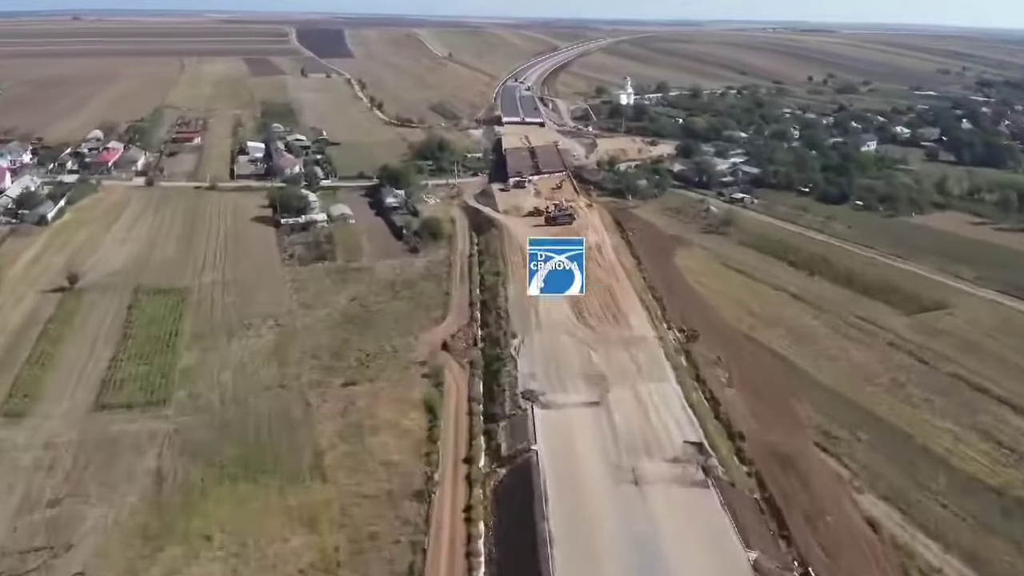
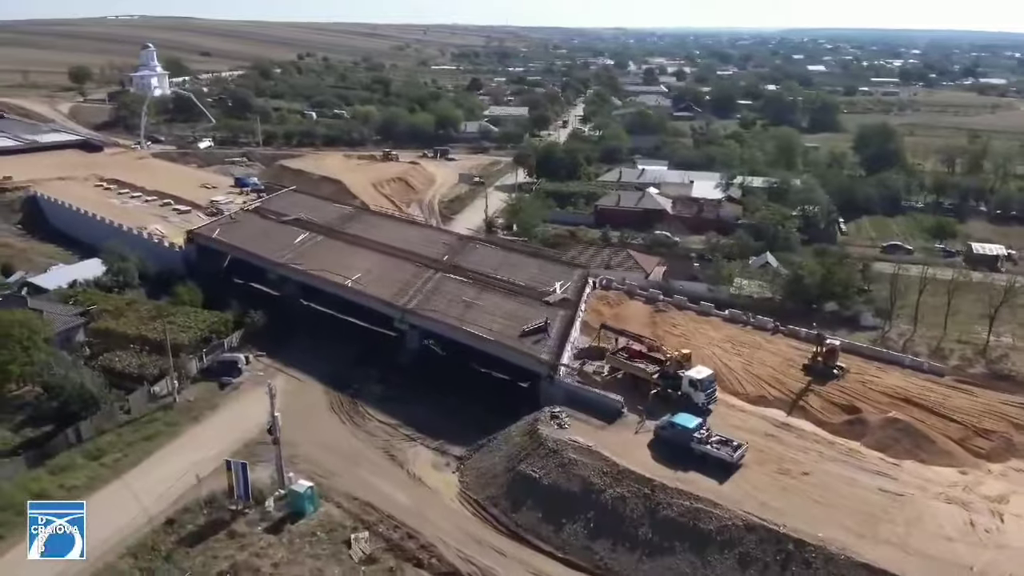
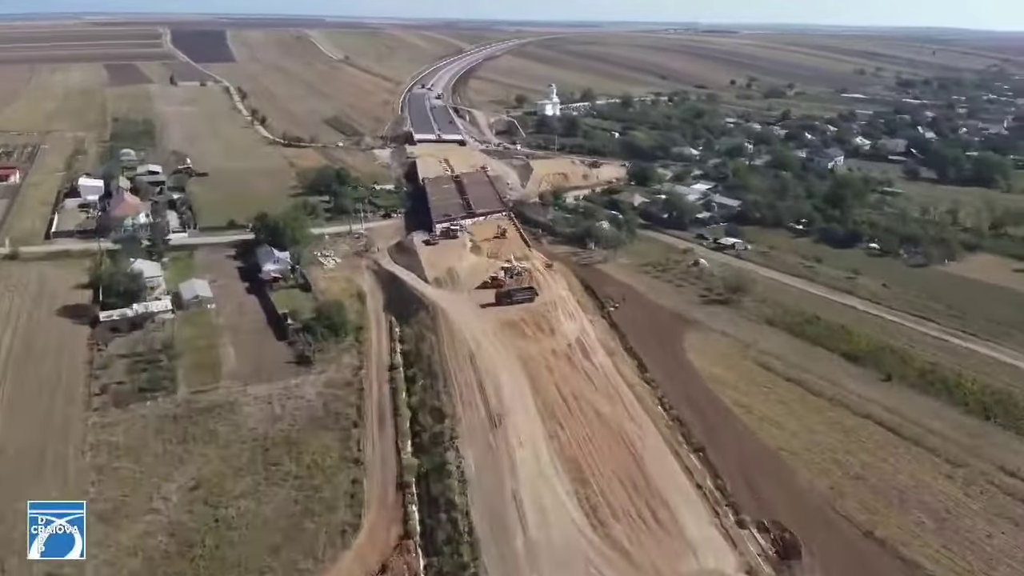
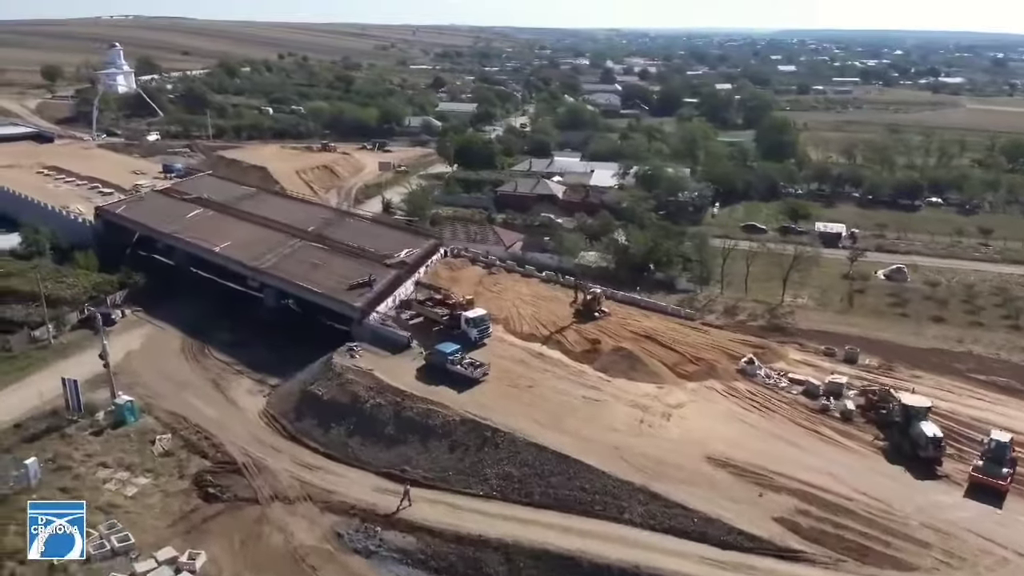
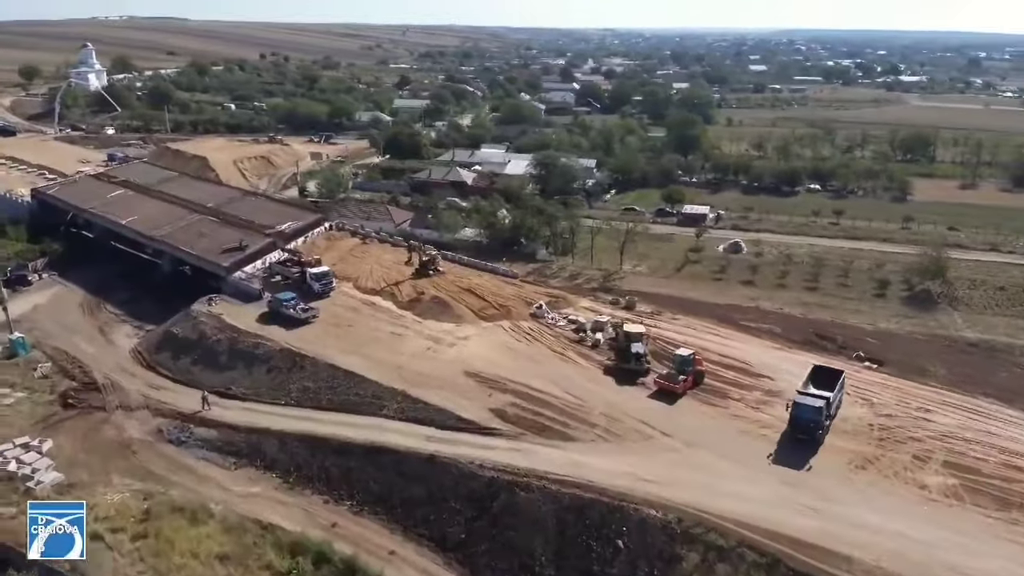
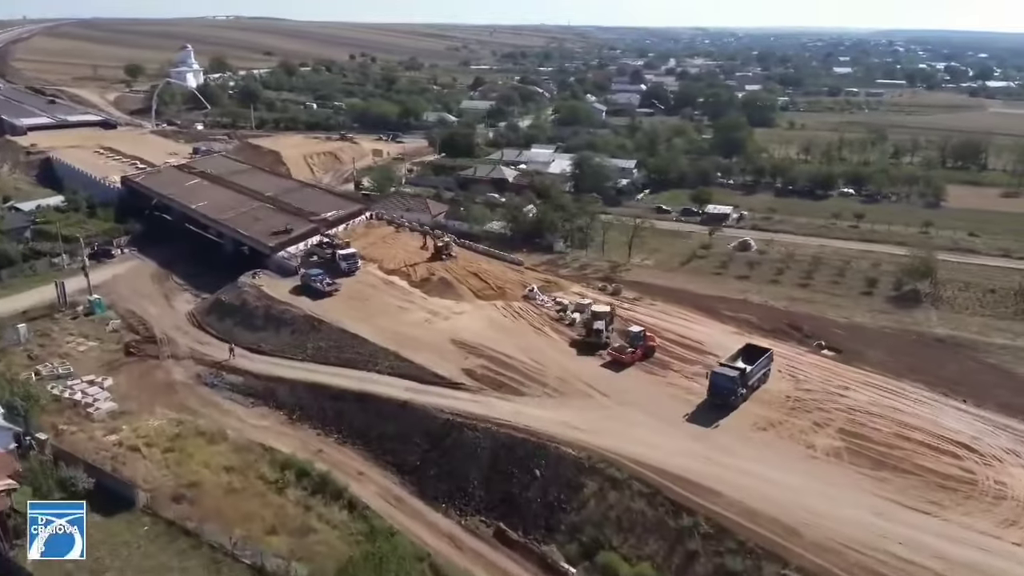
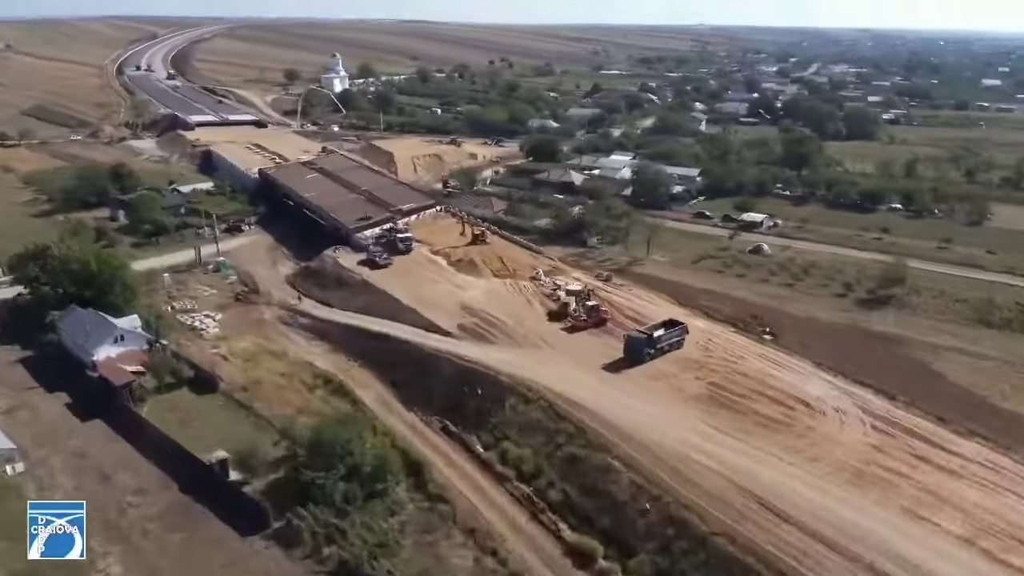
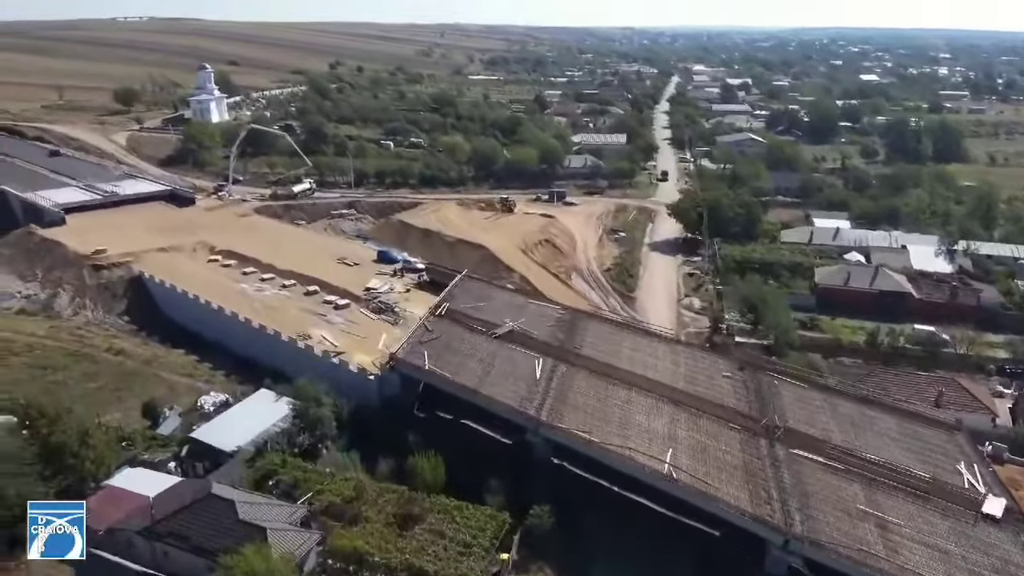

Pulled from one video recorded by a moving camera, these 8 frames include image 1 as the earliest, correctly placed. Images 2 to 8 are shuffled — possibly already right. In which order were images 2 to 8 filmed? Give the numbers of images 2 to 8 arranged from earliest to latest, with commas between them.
3, 7, 6, 5, 4, 2, 8
